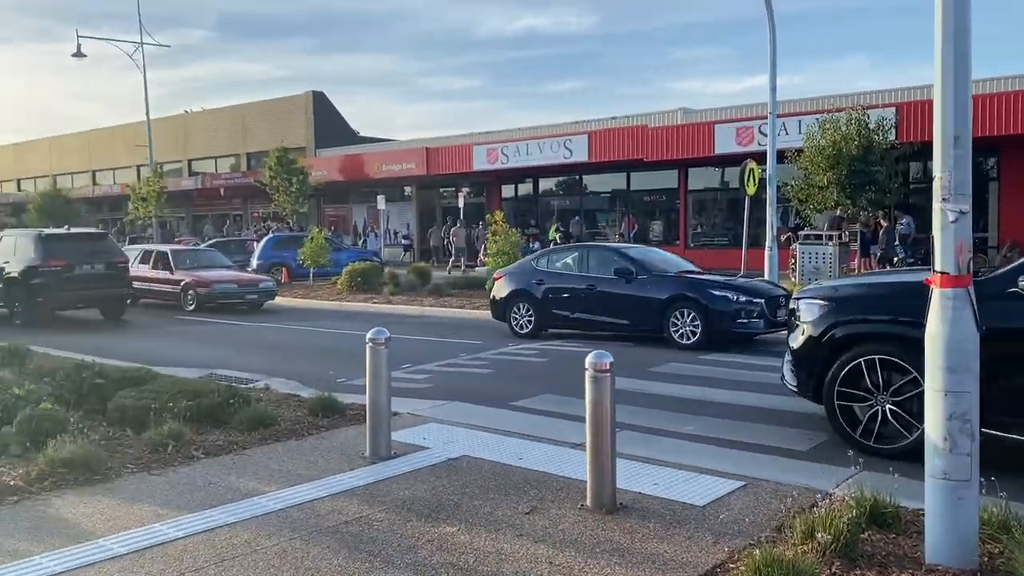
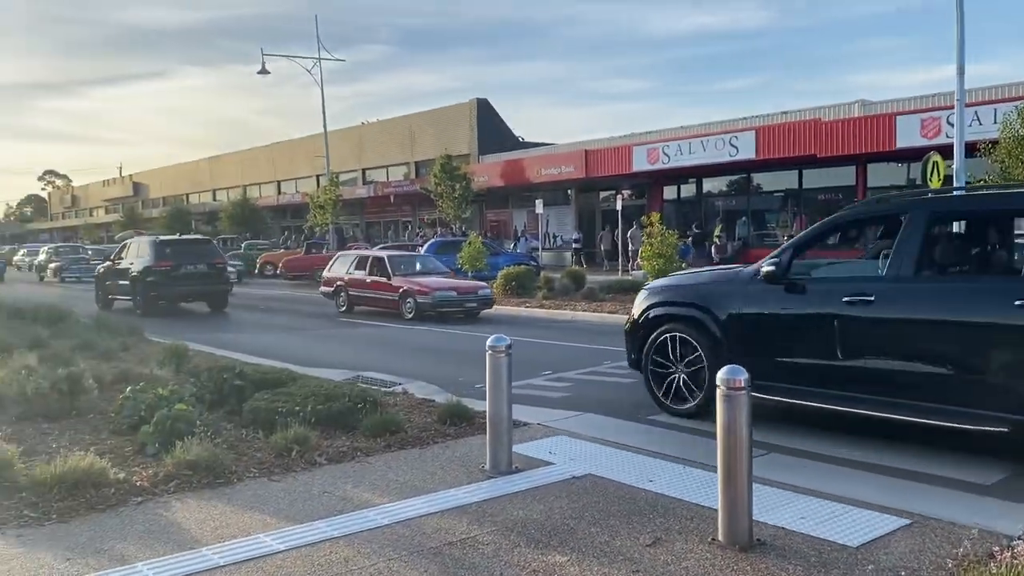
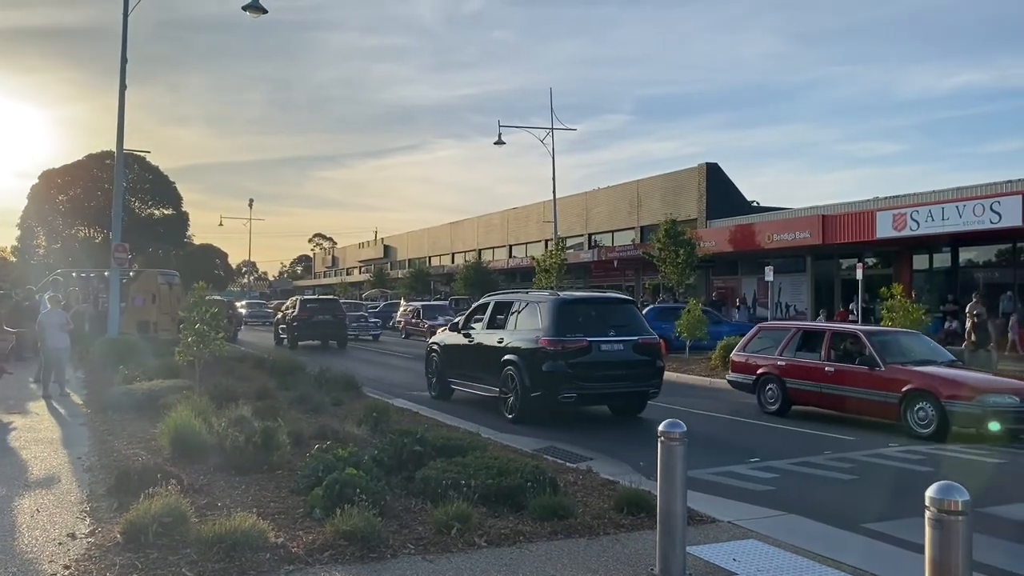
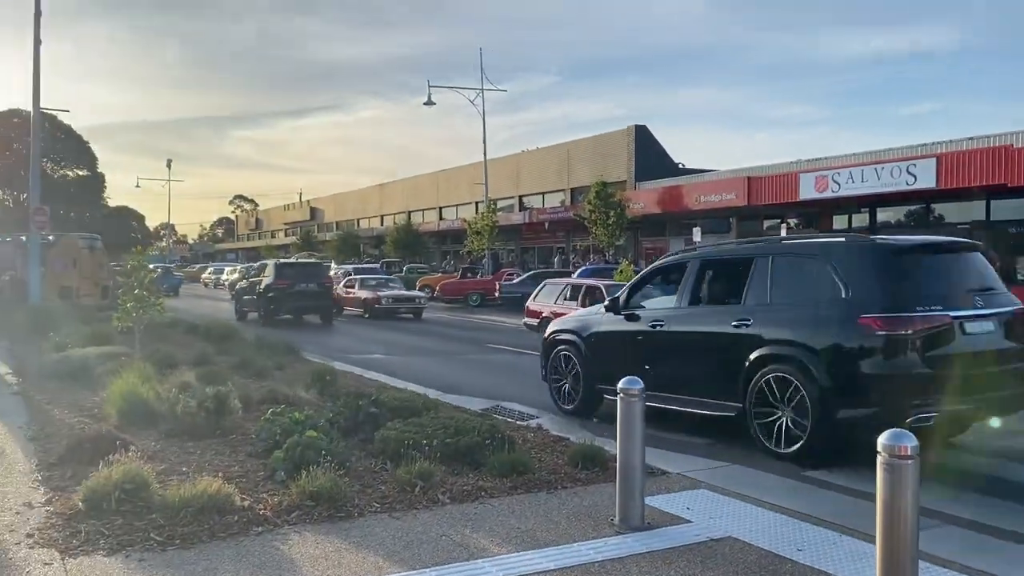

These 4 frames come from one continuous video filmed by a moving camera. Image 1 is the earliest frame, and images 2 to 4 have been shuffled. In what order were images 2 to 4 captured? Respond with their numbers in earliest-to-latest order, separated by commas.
2, 4, 3
